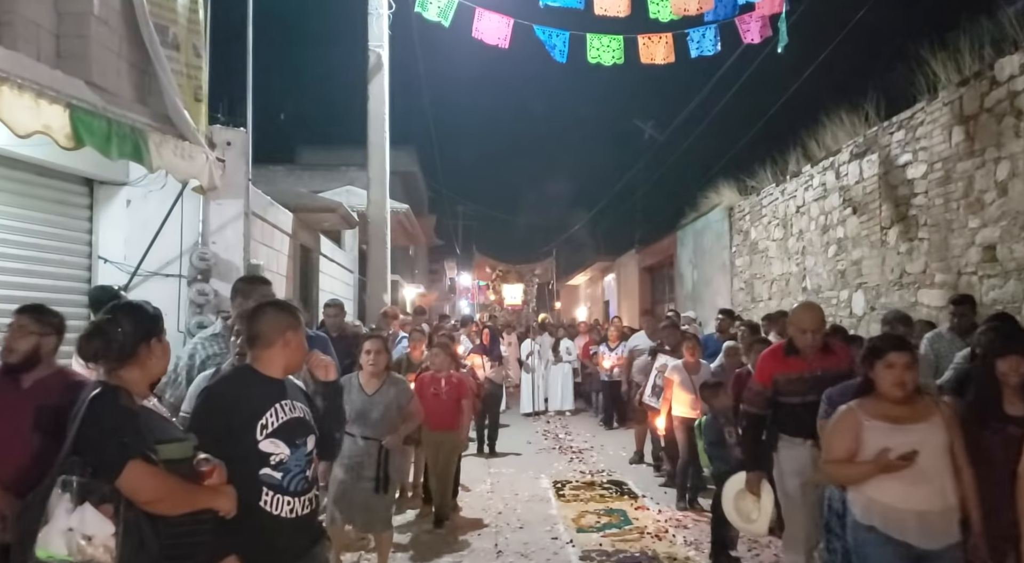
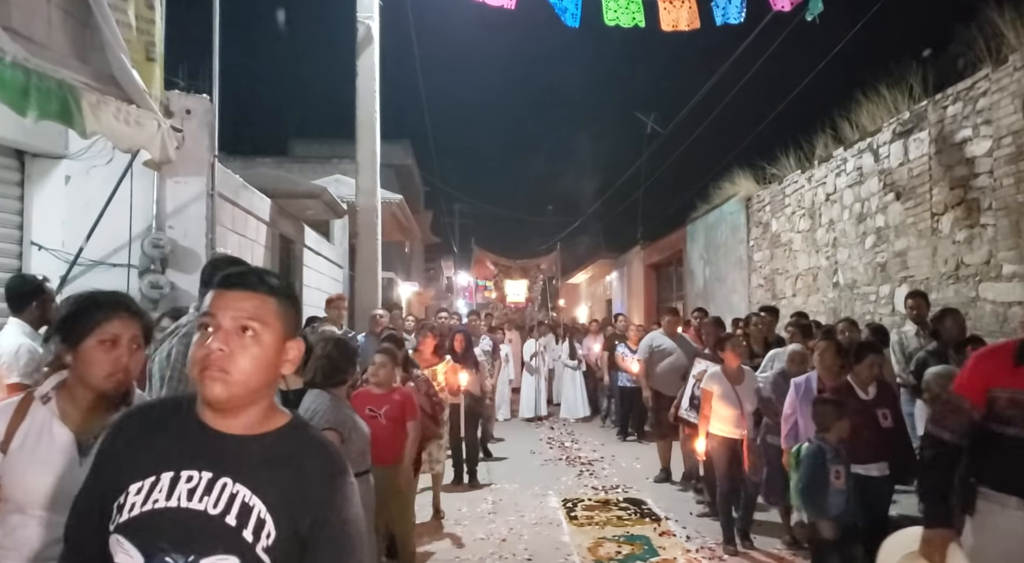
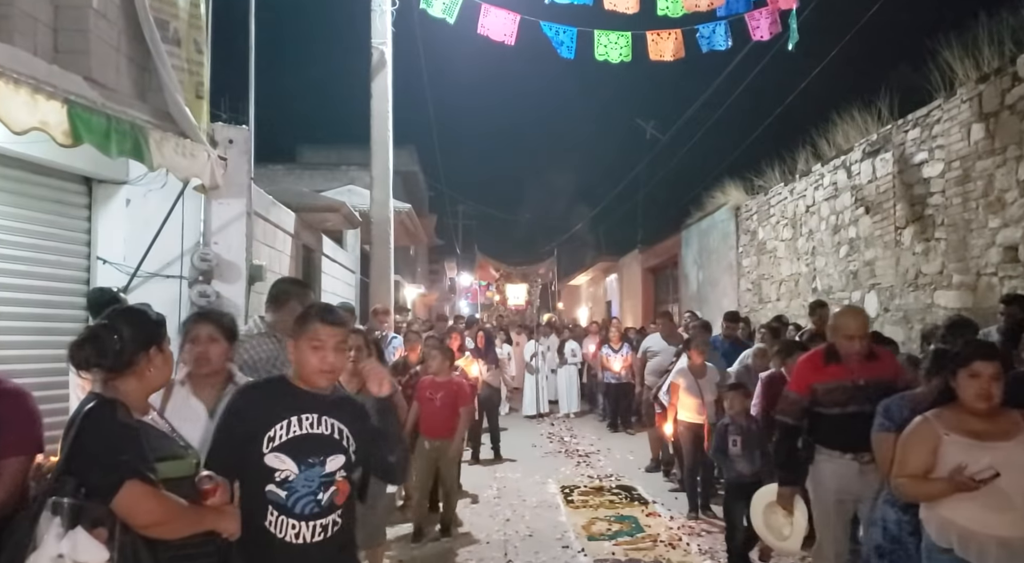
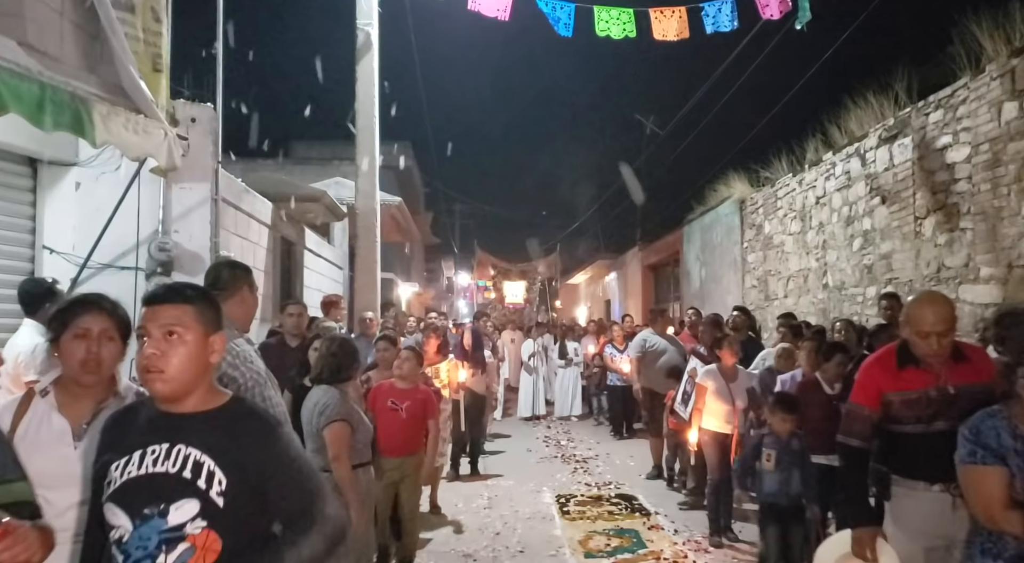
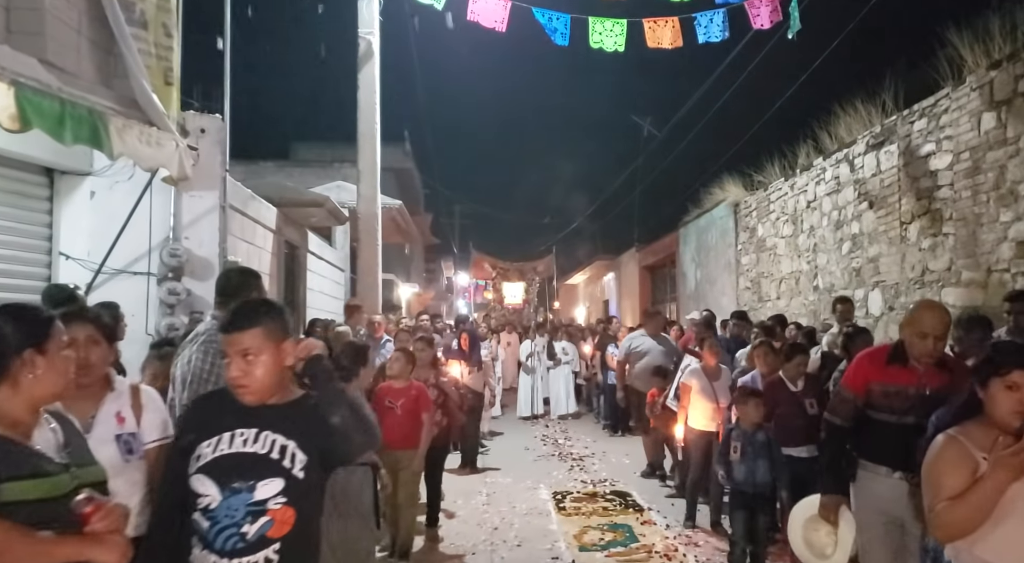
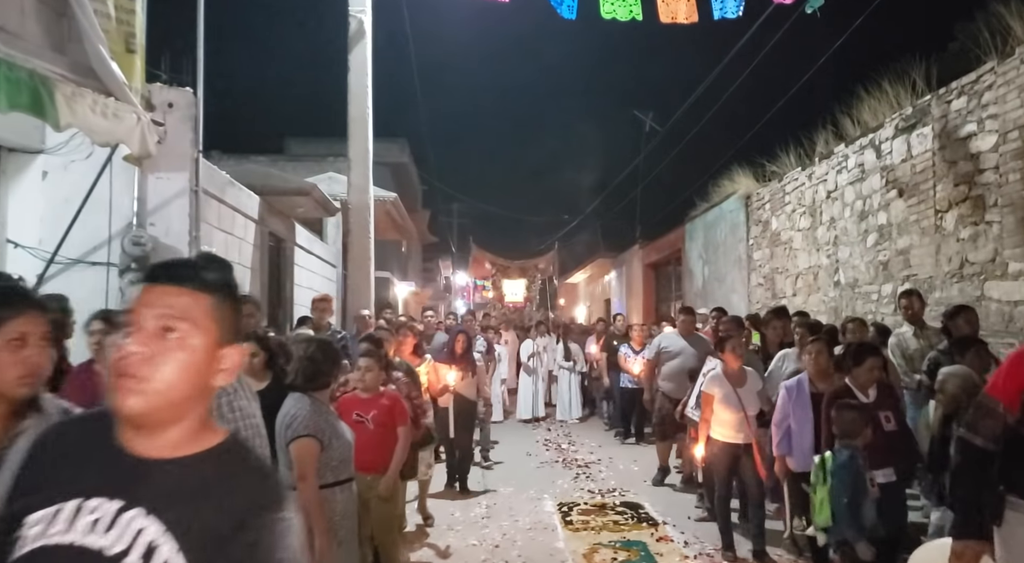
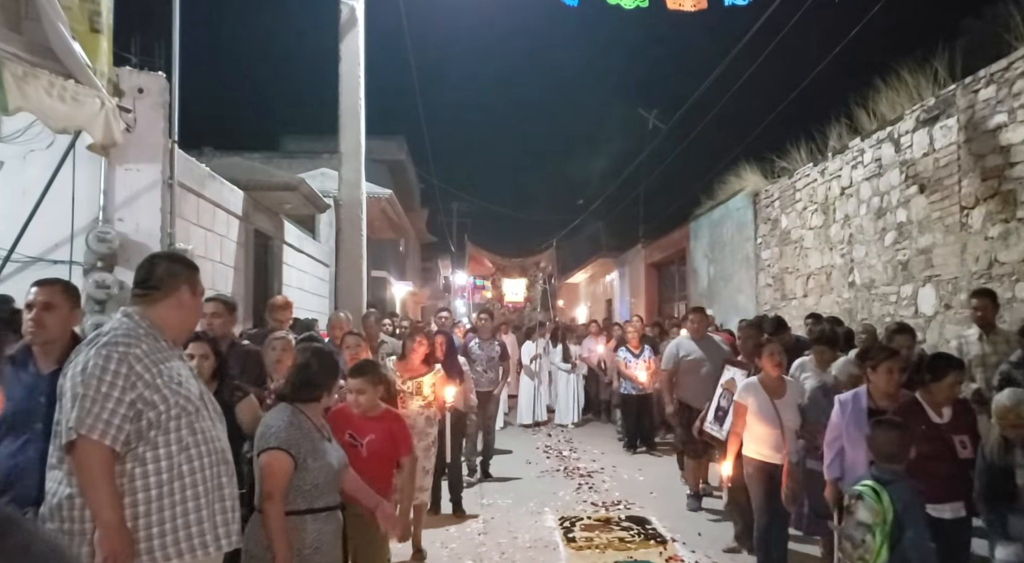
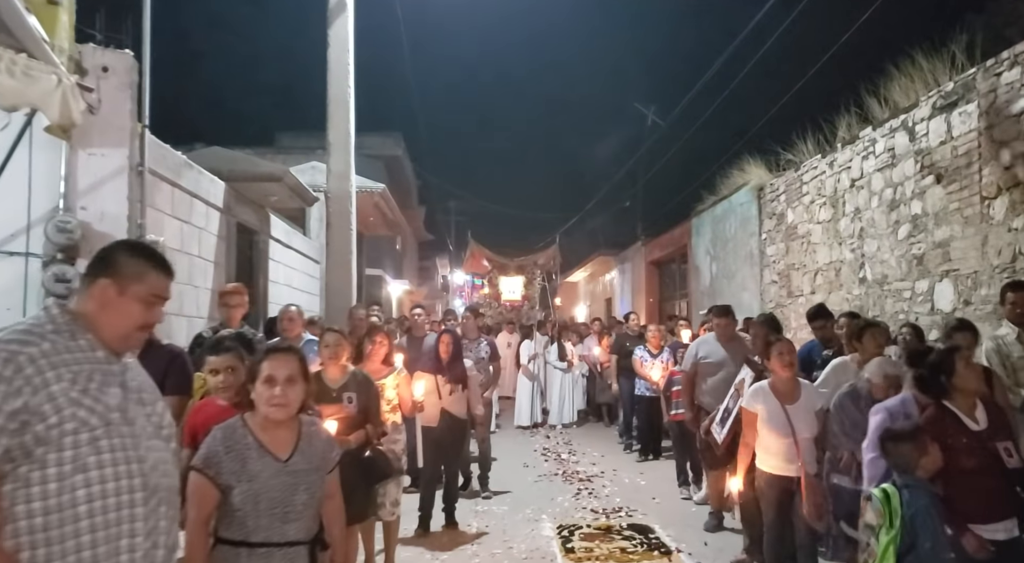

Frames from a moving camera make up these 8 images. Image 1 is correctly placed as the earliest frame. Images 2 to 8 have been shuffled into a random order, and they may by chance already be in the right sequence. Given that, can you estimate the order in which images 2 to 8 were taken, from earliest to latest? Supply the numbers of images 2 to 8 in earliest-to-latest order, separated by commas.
3, 5, 4, 2, 6, 7, 8
